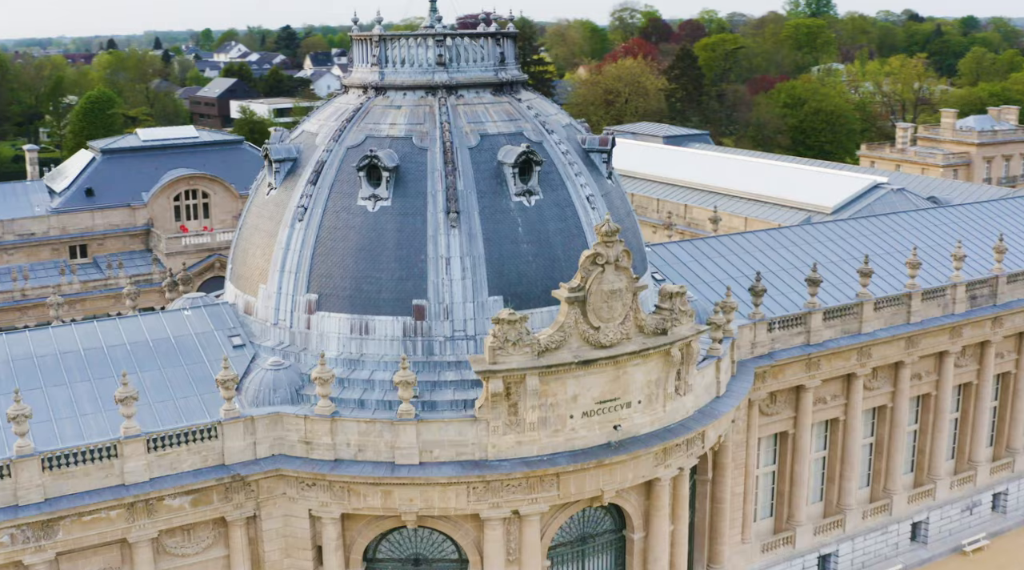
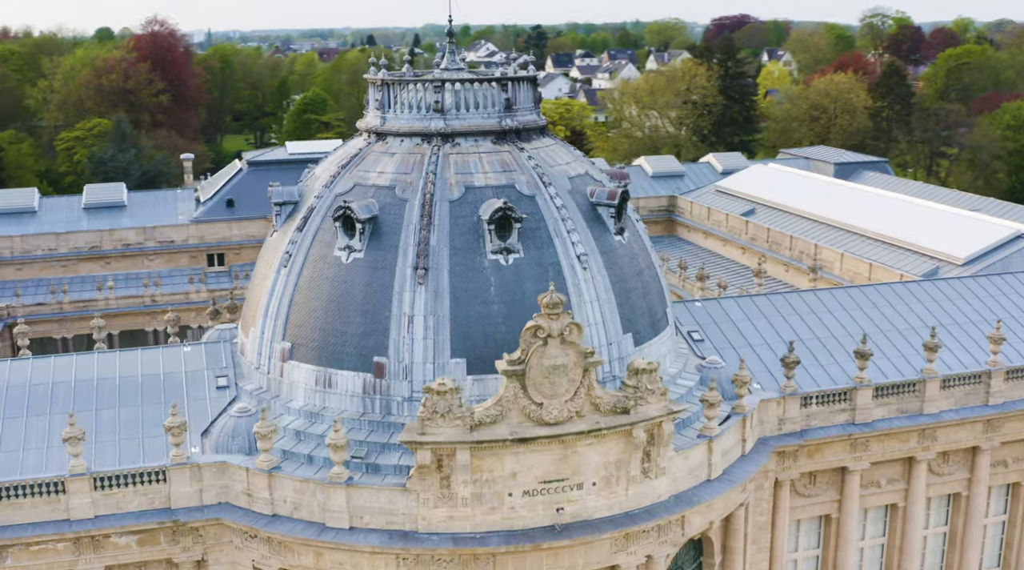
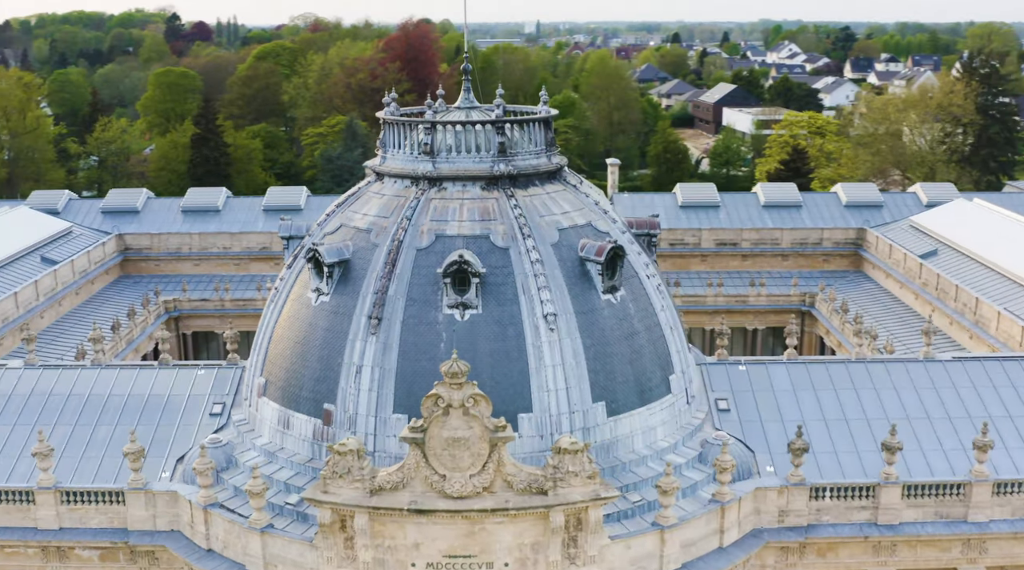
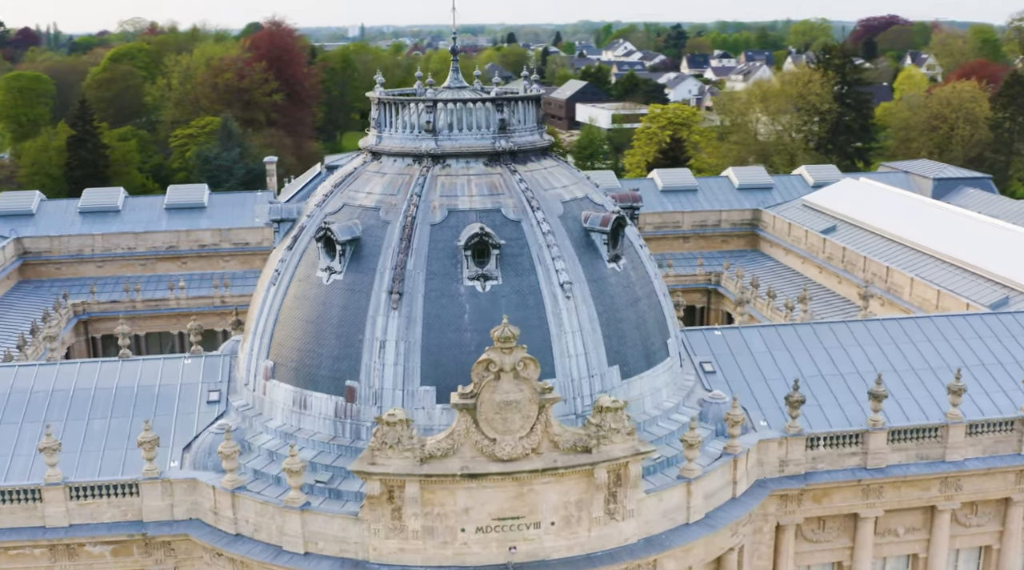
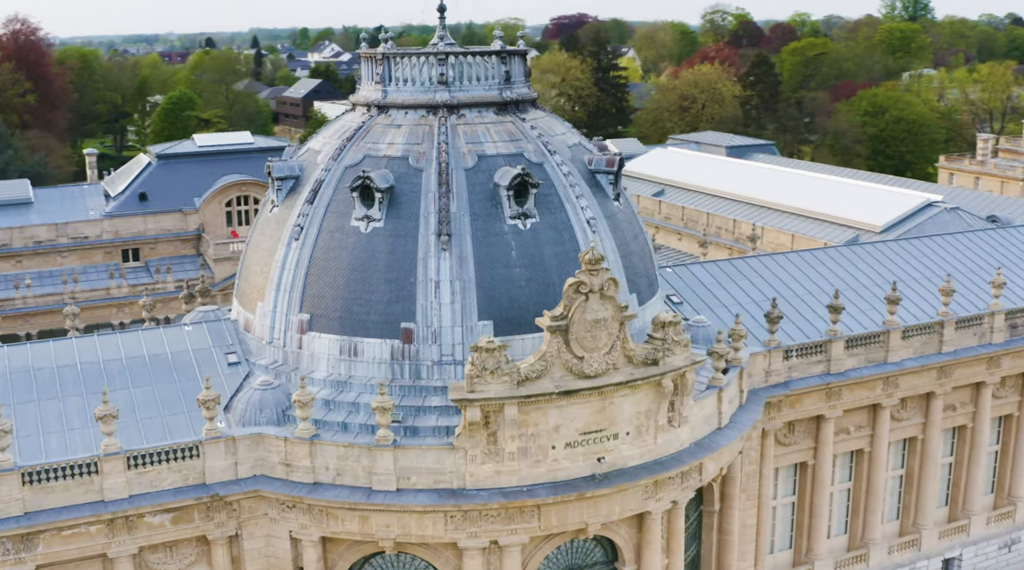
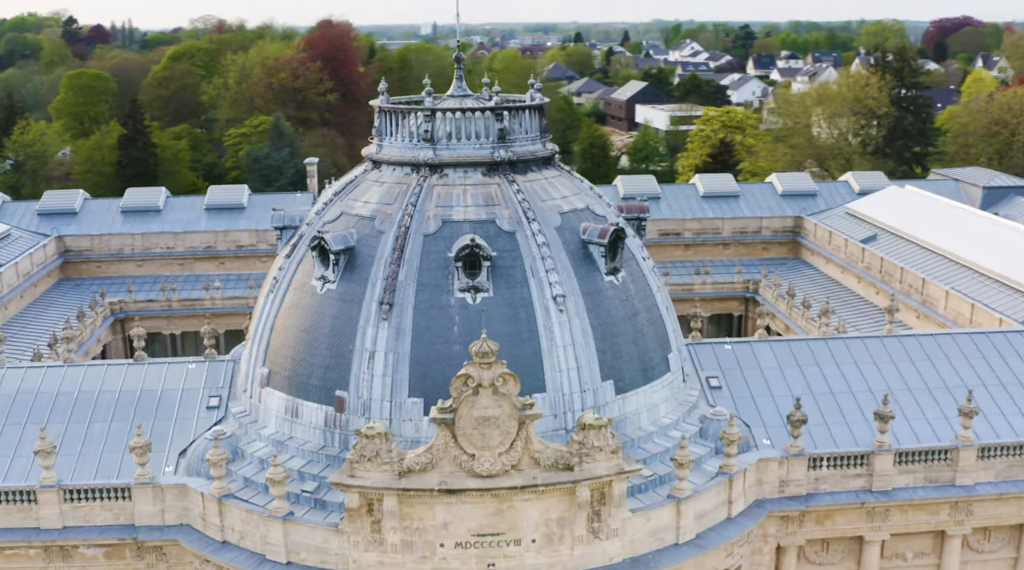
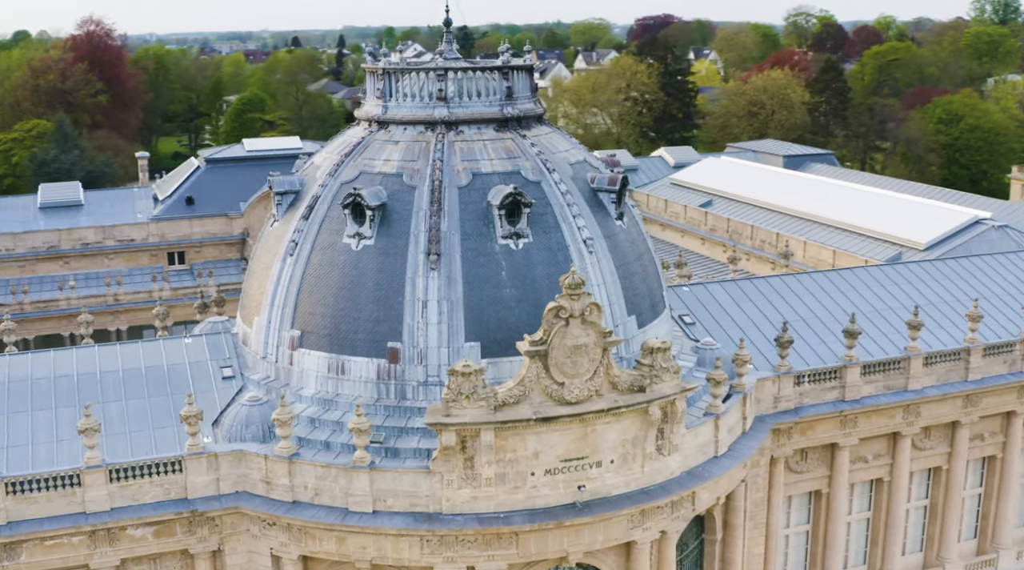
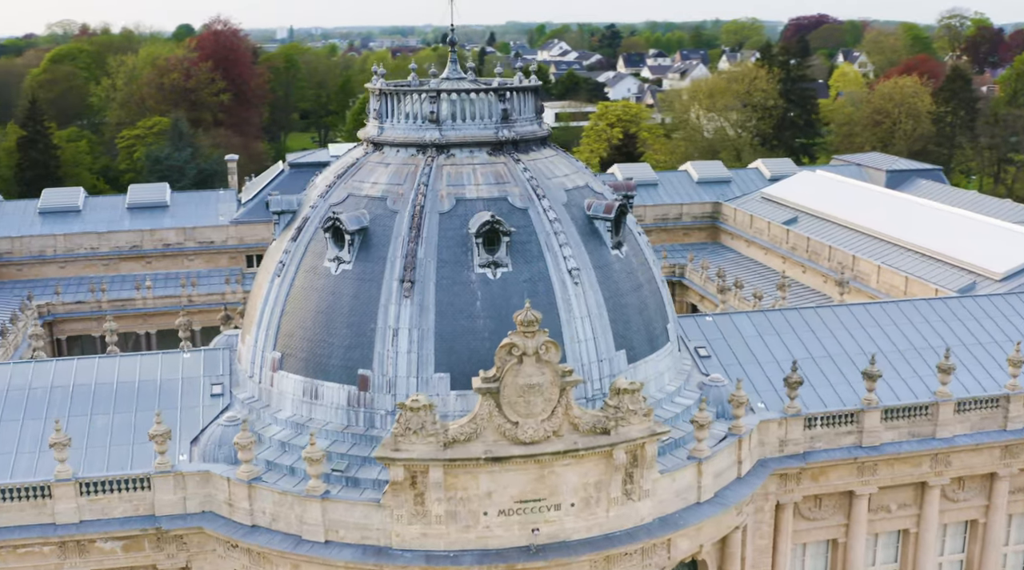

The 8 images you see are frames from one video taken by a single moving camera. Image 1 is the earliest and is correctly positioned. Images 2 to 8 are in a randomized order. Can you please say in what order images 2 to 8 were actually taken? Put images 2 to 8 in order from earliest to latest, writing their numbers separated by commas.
5, 7, 2, 8, 4, 6, 3
